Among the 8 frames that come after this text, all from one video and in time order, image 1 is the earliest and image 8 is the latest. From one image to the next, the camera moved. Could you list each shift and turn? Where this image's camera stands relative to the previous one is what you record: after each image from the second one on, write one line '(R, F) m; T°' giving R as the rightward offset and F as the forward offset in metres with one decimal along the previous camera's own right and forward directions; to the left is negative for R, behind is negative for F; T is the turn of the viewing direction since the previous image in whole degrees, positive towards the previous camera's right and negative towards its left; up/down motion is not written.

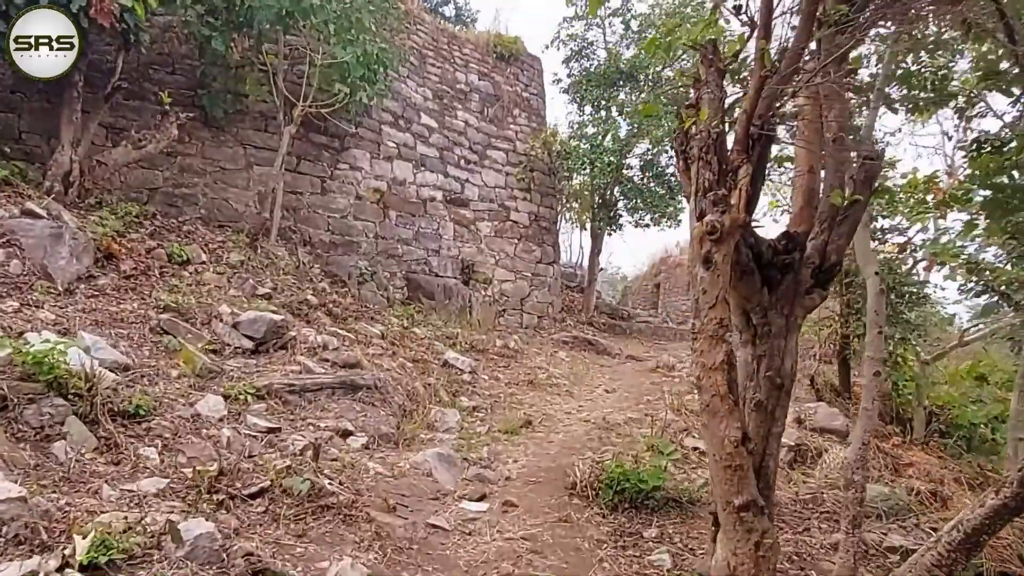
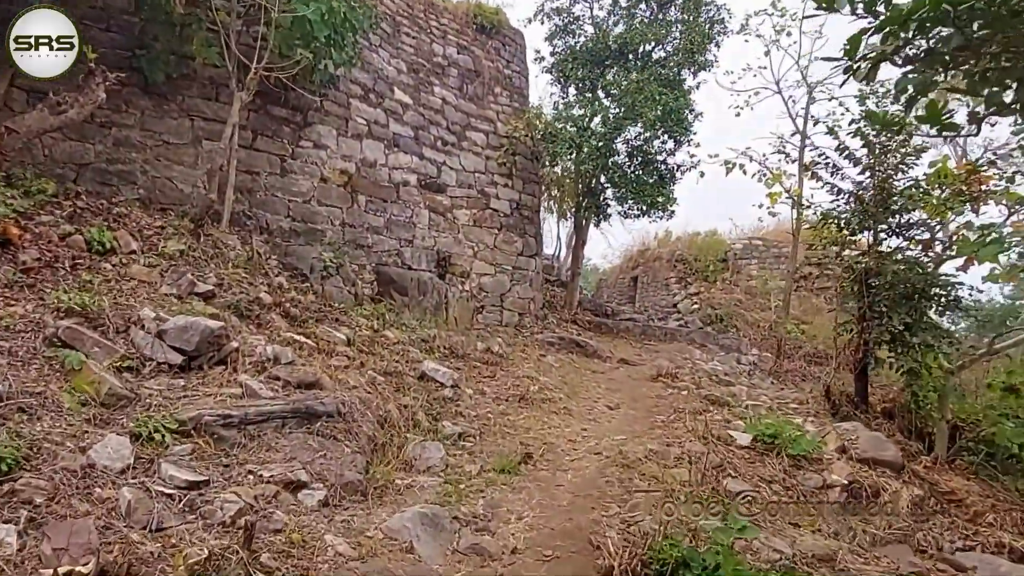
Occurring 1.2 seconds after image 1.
(-0.1, +0.6) m; +2°
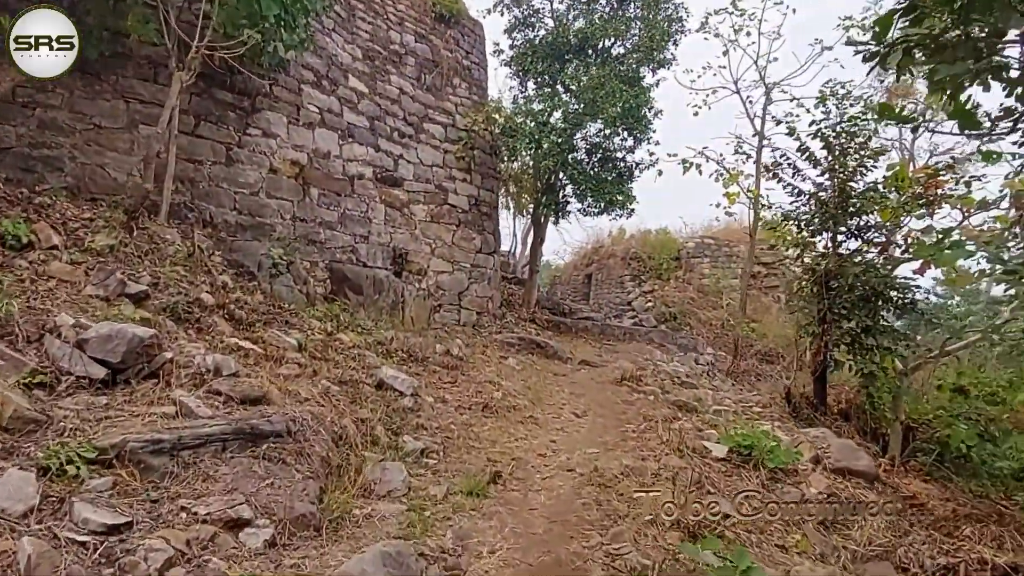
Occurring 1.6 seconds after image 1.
(-0.1, +0.2) m; +4°
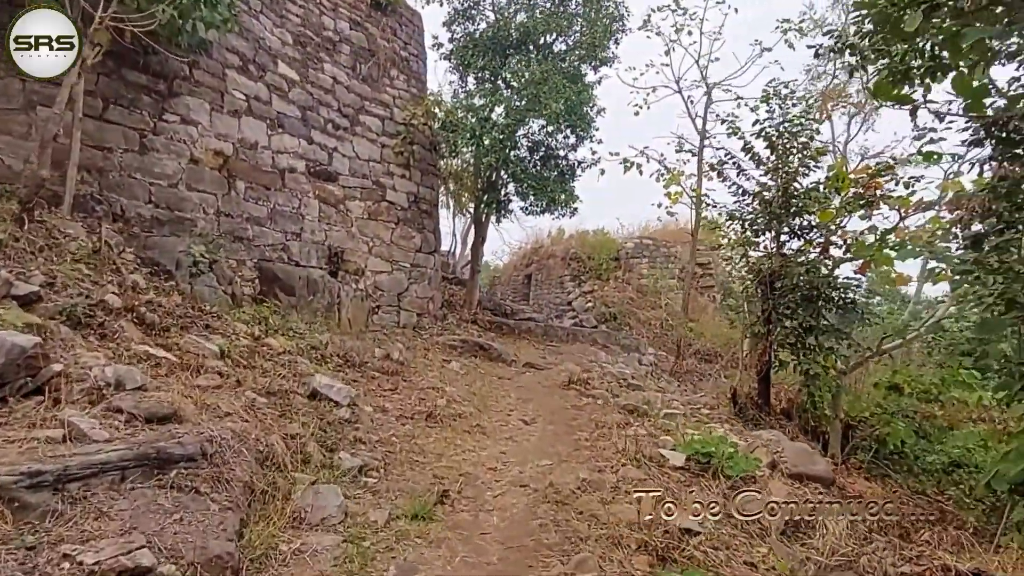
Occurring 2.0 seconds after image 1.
(0.0, +0.2) m; +5°
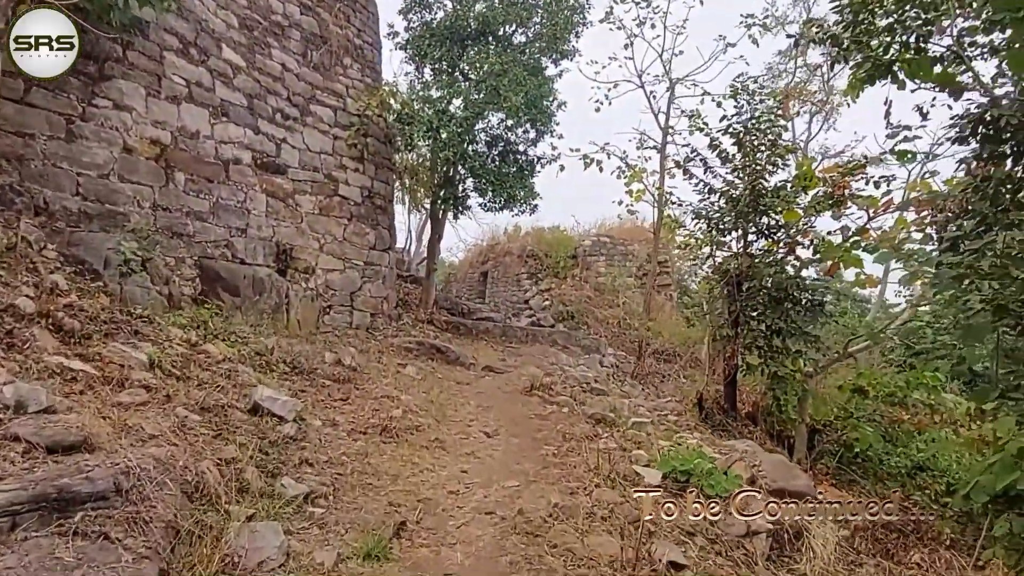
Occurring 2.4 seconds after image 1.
(0.0, +0.2) m; +4°
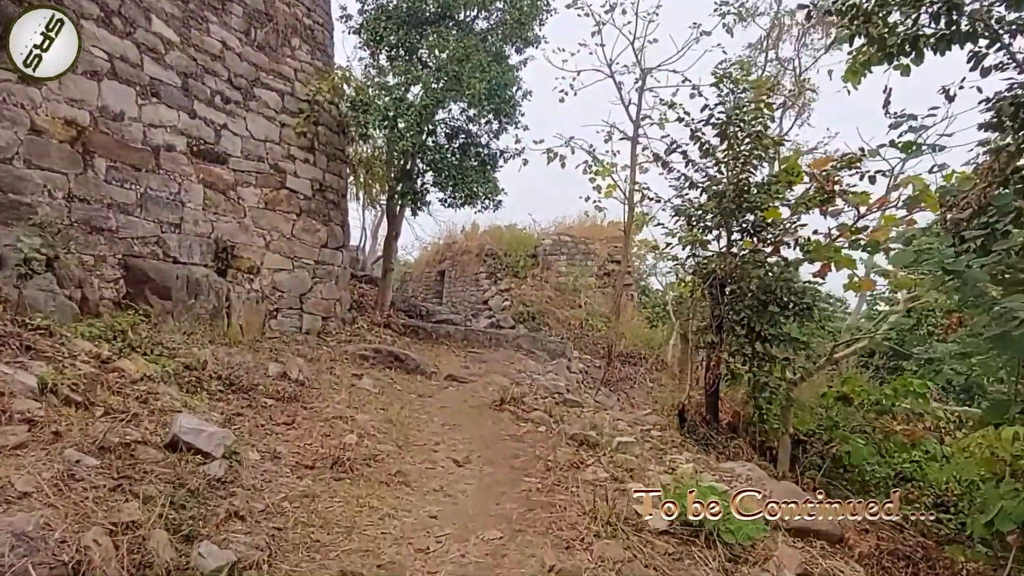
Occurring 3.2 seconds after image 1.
(-0.1, +0.4) m; +4°
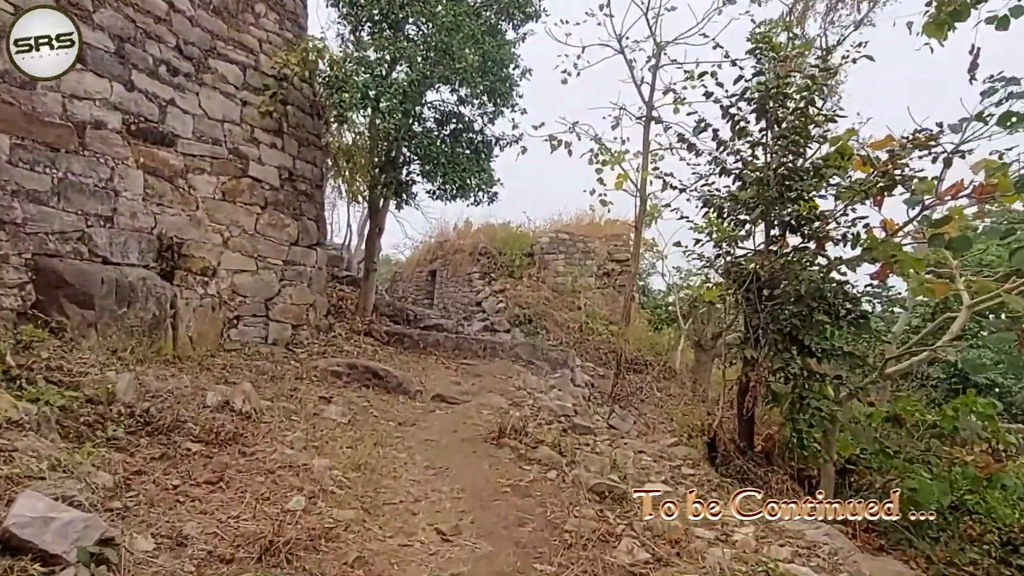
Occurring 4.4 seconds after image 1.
(0.0, +0.7) m; +1°
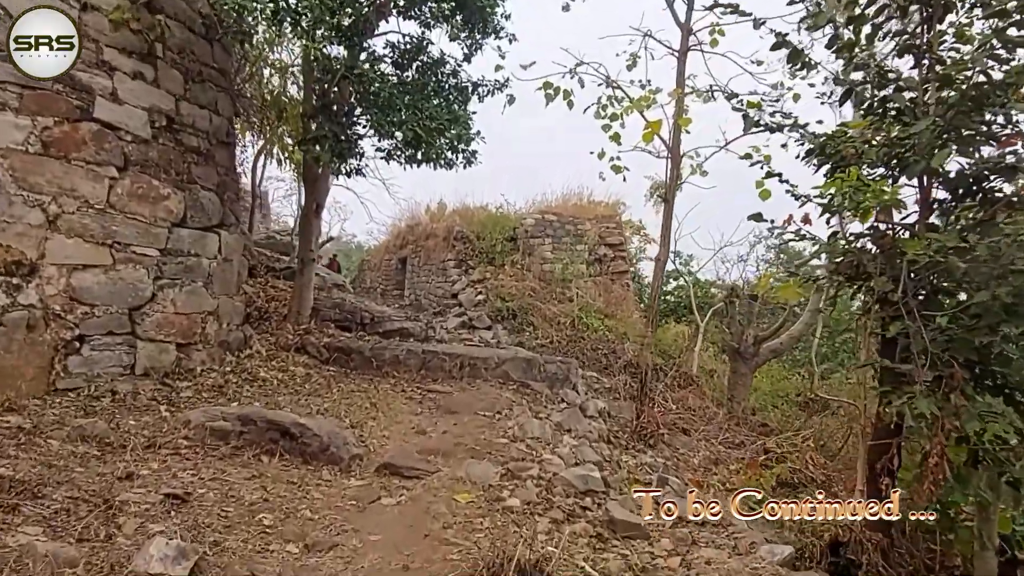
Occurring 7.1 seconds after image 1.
(-0.1, +1.6) m; +2°
